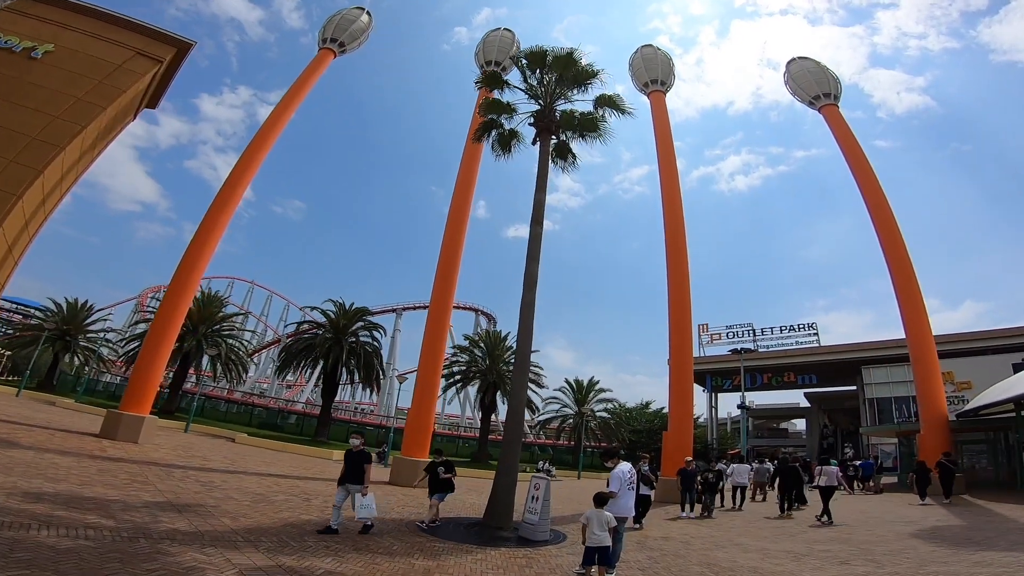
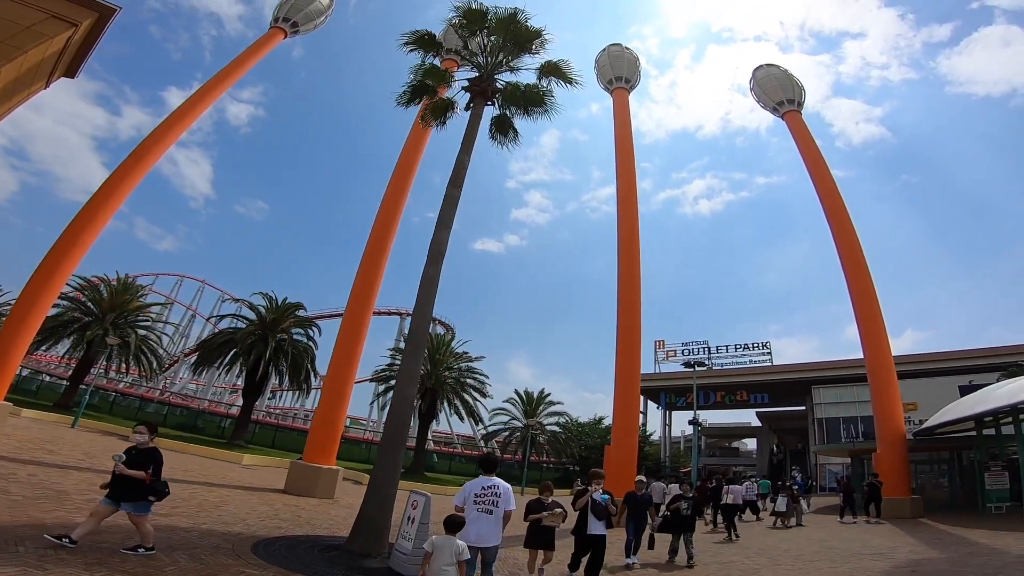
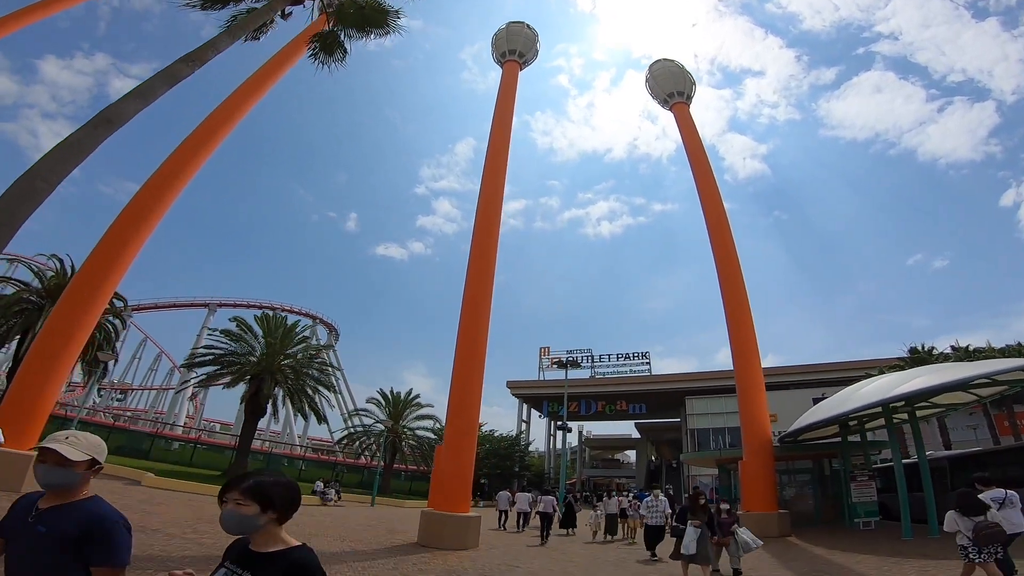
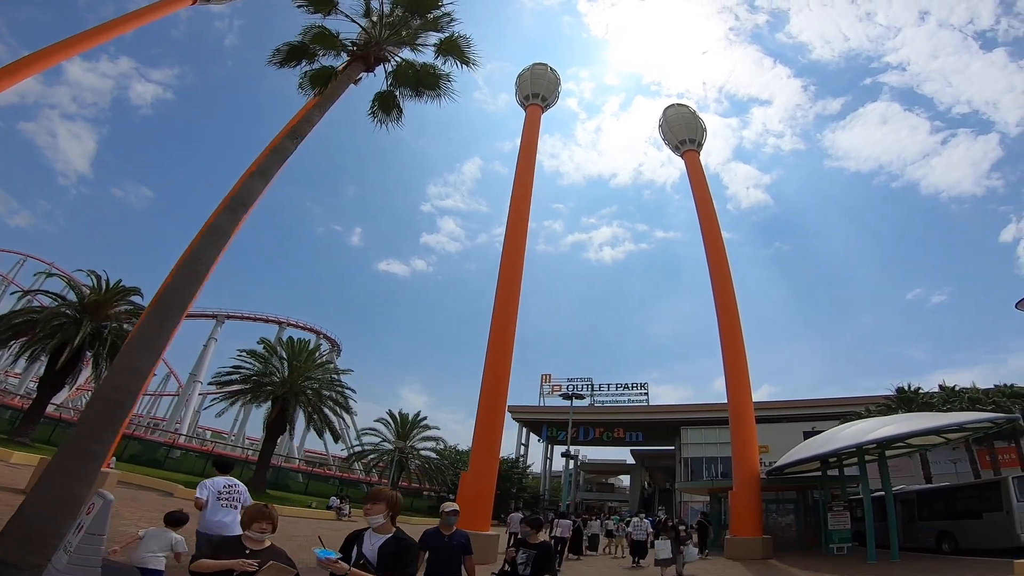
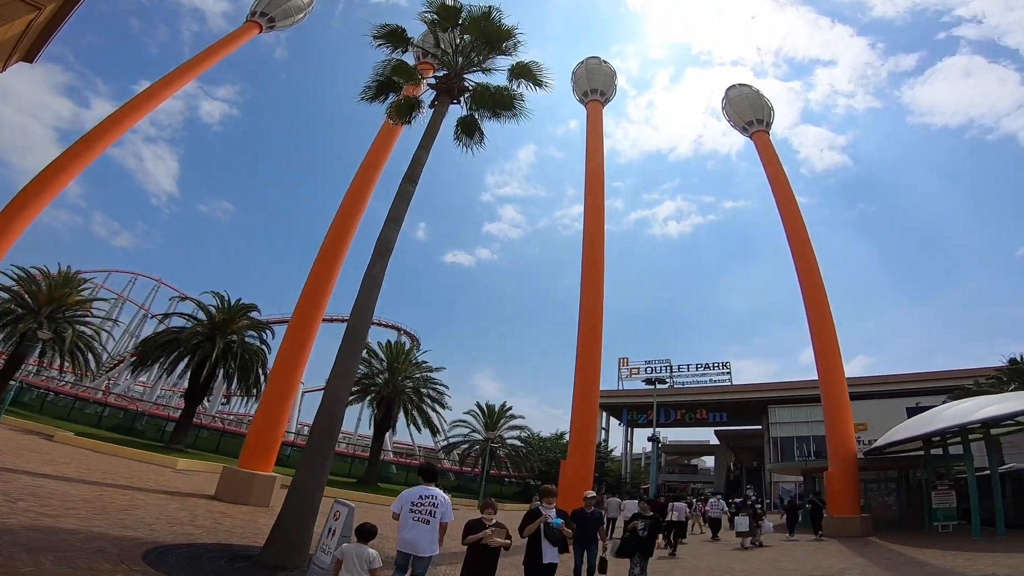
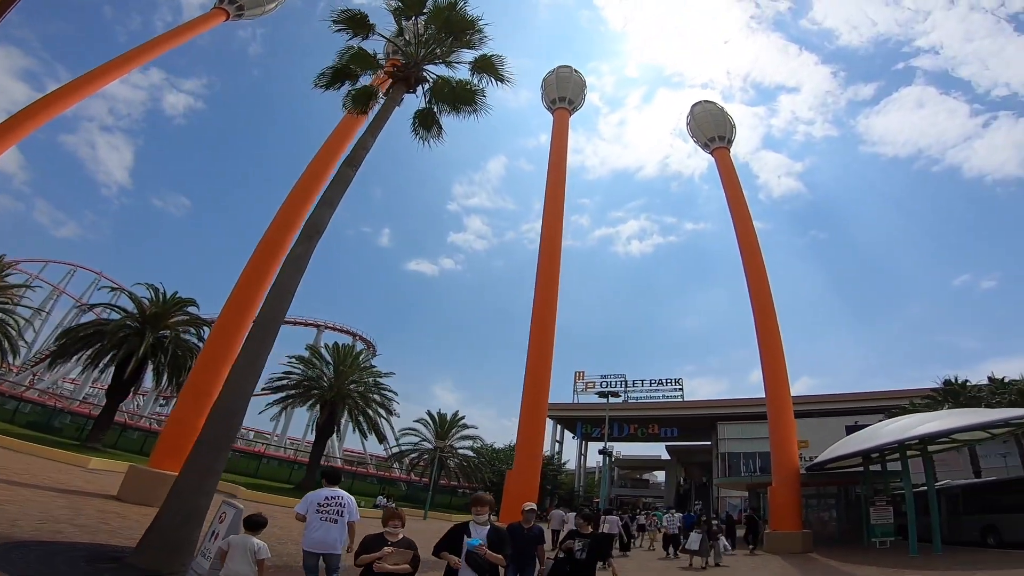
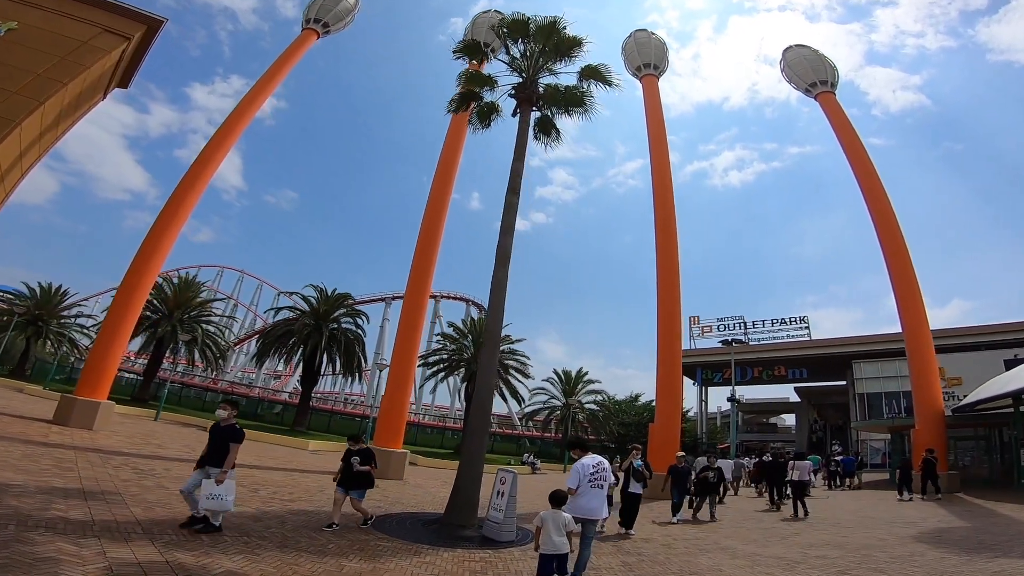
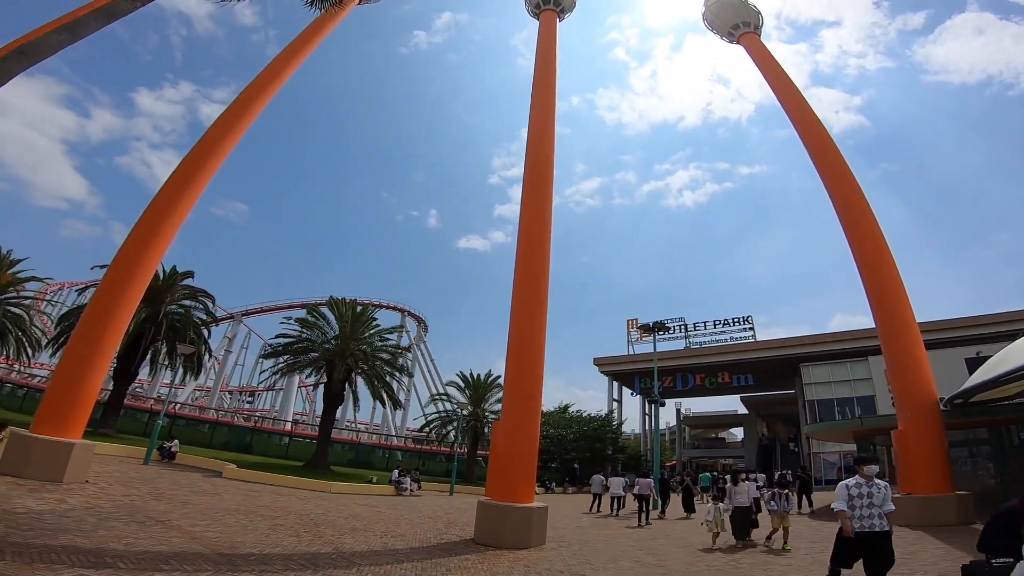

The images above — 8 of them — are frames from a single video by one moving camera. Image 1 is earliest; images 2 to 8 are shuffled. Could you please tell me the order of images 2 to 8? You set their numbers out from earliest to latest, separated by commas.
7, 2, 5, 6, 4, 3, 8
